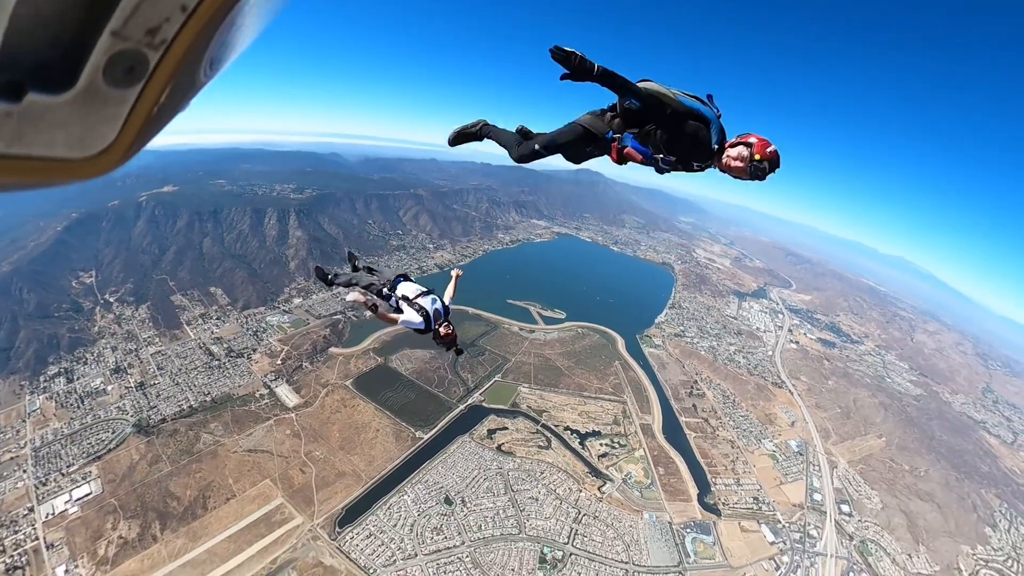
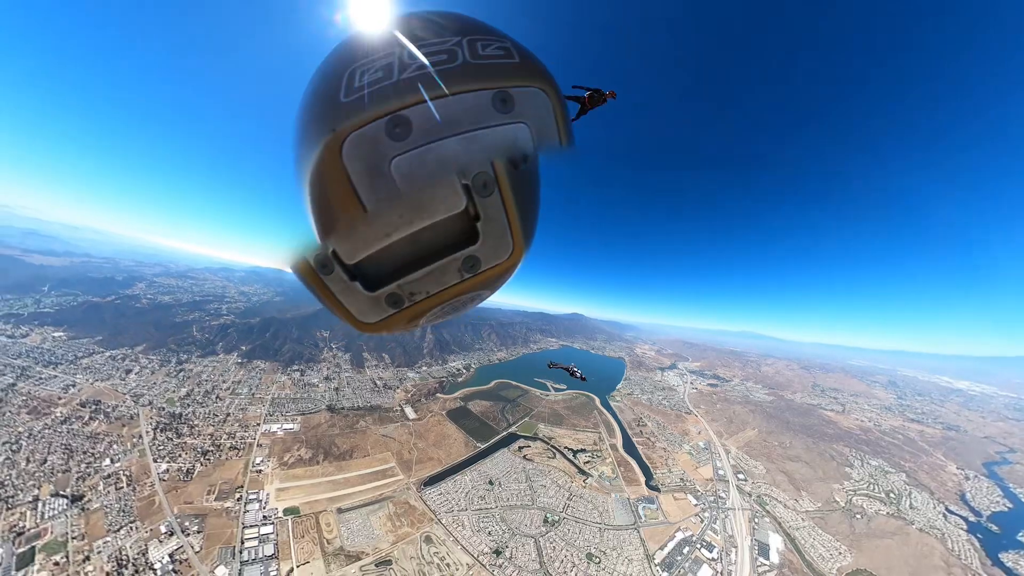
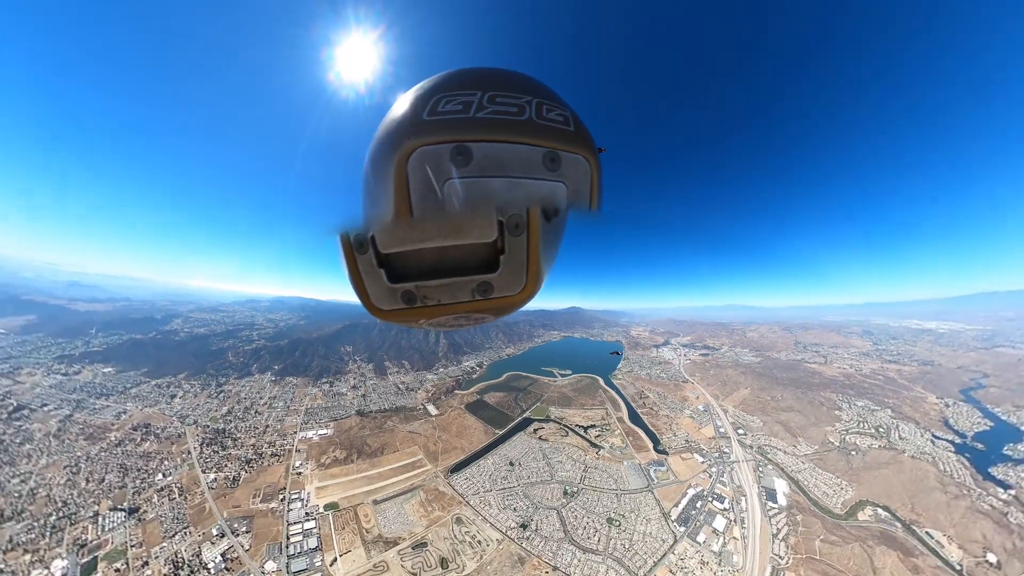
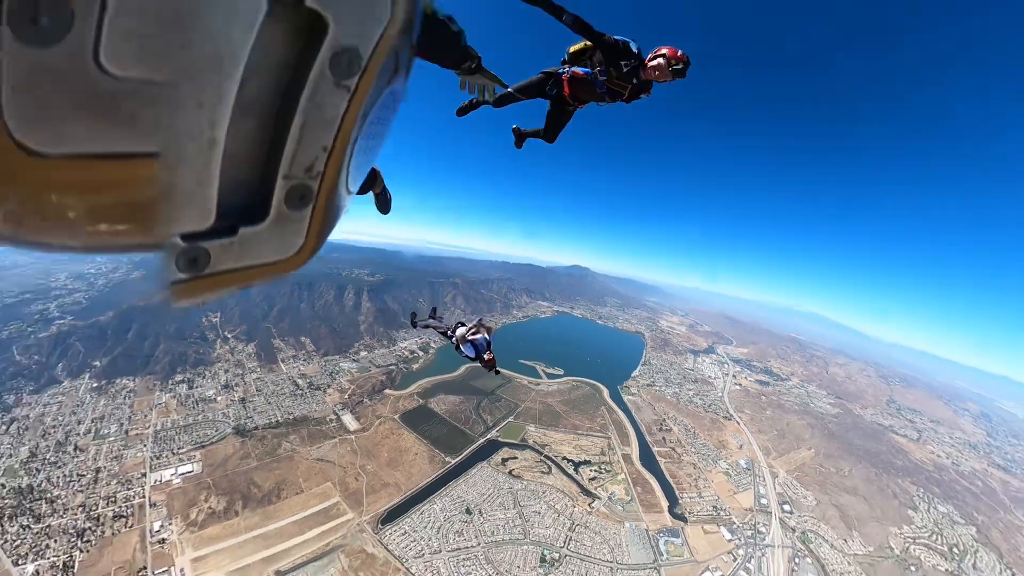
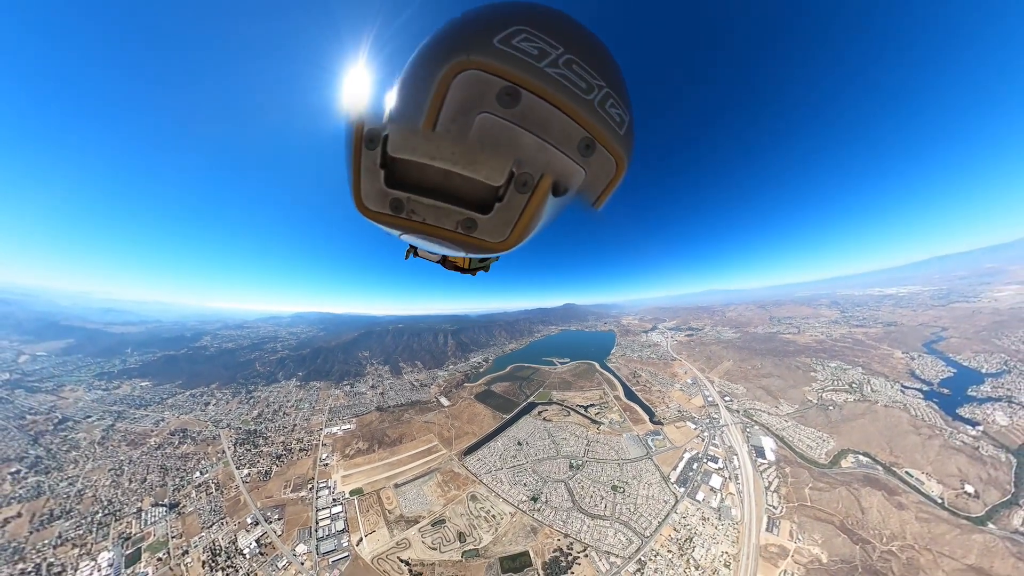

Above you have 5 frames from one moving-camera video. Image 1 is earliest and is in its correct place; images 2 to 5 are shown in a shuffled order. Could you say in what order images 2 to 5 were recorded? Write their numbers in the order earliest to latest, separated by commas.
4, 2, 3, 5
